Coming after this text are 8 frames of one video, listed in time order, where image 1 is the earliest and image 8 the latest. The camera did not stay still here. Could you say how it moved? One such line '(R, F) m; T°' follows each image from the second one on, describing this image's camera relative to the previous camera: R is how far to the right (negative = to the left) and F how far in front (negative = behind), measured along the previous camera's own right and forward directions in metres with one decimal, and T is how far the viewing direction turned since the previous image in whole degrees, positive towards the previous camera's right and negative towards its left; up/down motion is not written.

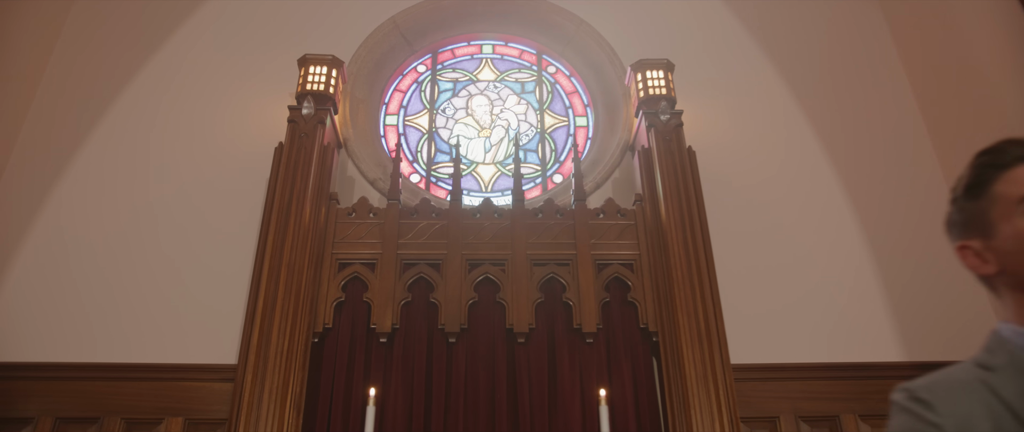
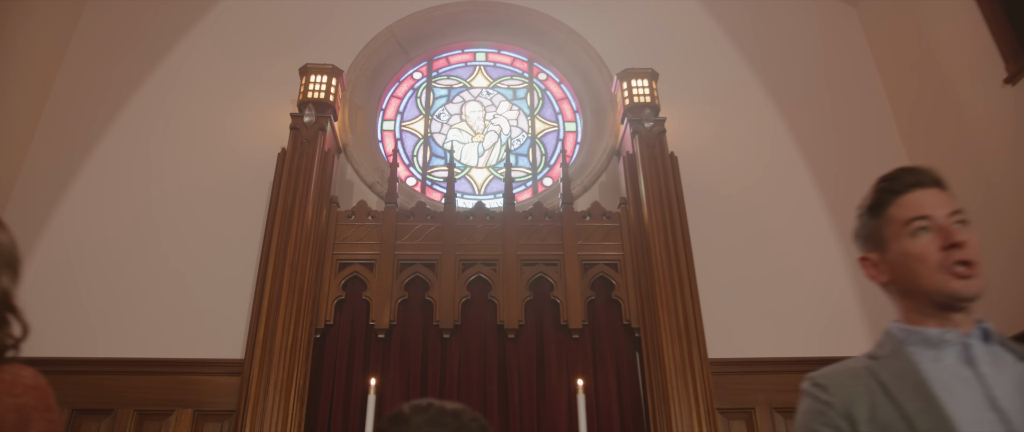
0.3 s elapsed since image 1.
(0.0, -0.2) m; 0°
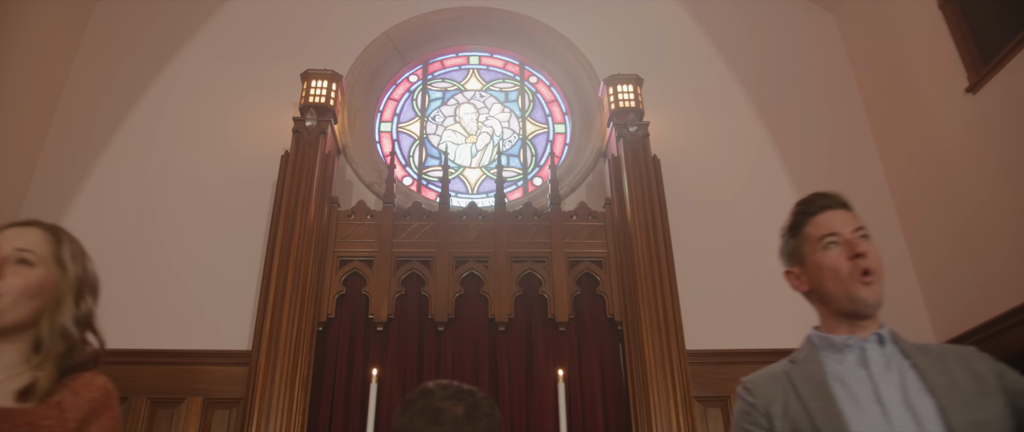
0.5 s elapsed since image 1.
(0.0, -0.2) m; 0°
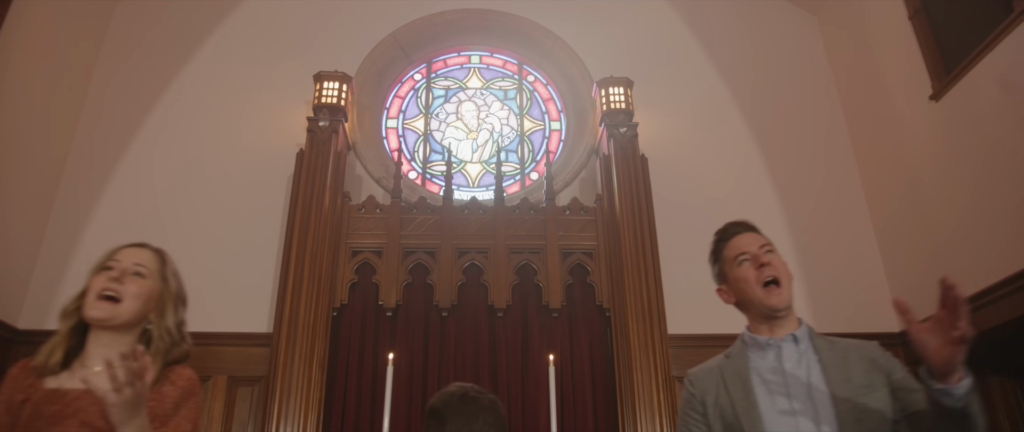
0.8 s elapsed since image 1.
(0.0, -0.3) m; 0°
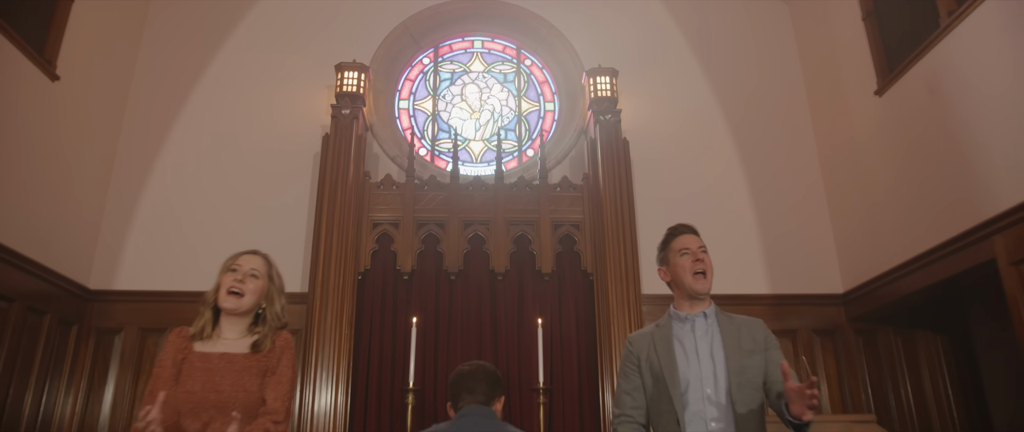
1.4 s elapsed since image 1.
(0.0, -0.7) m; 0°
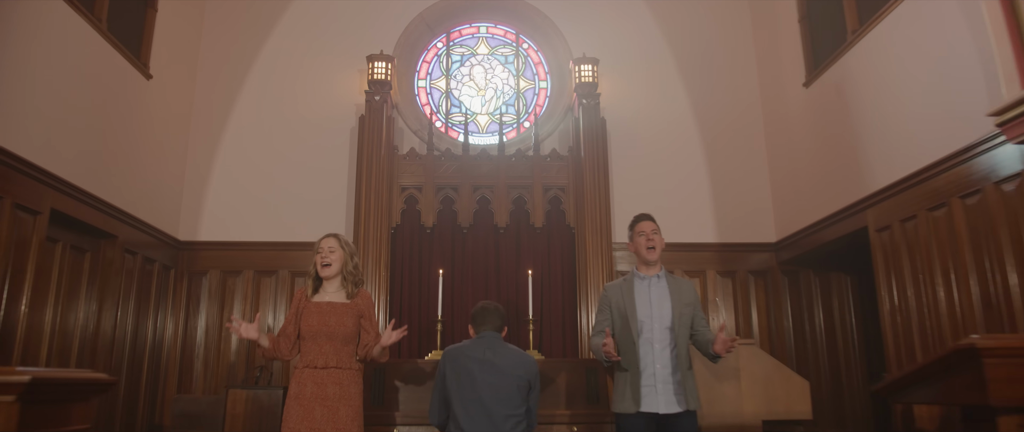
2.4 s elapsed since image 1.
(0.0, -1.2) m; 0°
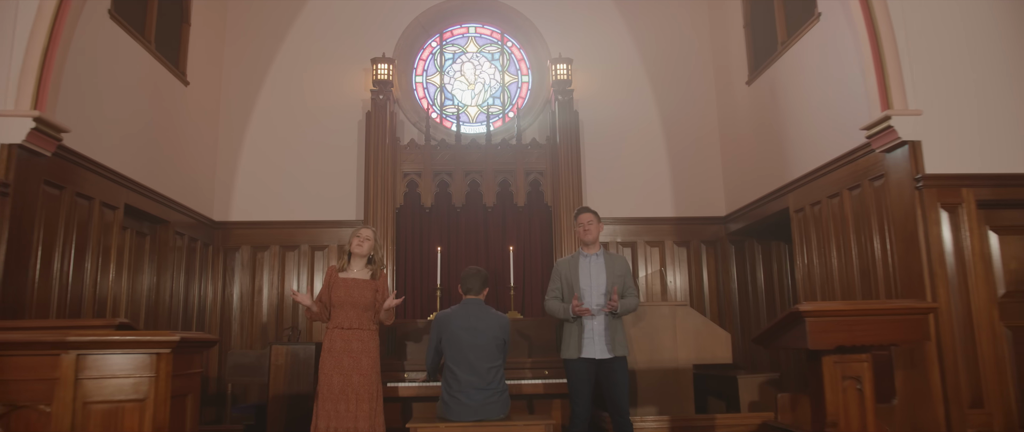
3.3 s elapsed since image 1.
(+0.1, -1.0) m; 0°
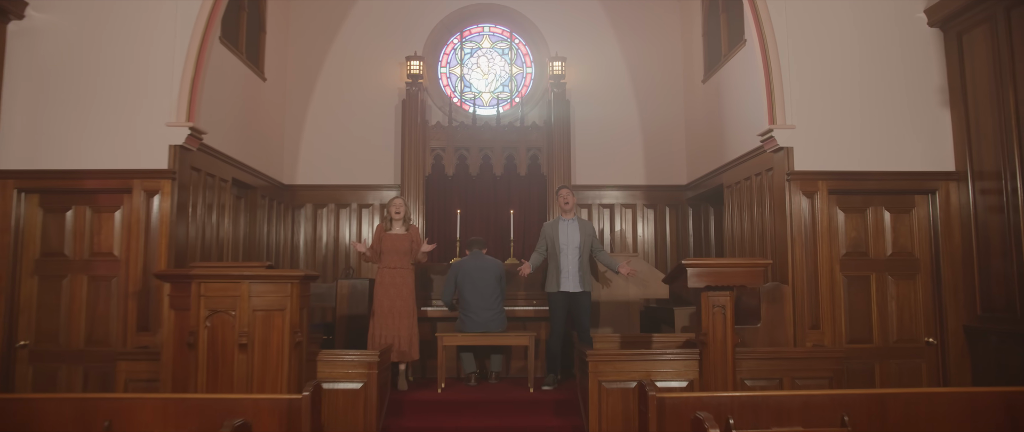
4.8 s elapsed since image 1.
(+0.2, -2.0) m; -2°
